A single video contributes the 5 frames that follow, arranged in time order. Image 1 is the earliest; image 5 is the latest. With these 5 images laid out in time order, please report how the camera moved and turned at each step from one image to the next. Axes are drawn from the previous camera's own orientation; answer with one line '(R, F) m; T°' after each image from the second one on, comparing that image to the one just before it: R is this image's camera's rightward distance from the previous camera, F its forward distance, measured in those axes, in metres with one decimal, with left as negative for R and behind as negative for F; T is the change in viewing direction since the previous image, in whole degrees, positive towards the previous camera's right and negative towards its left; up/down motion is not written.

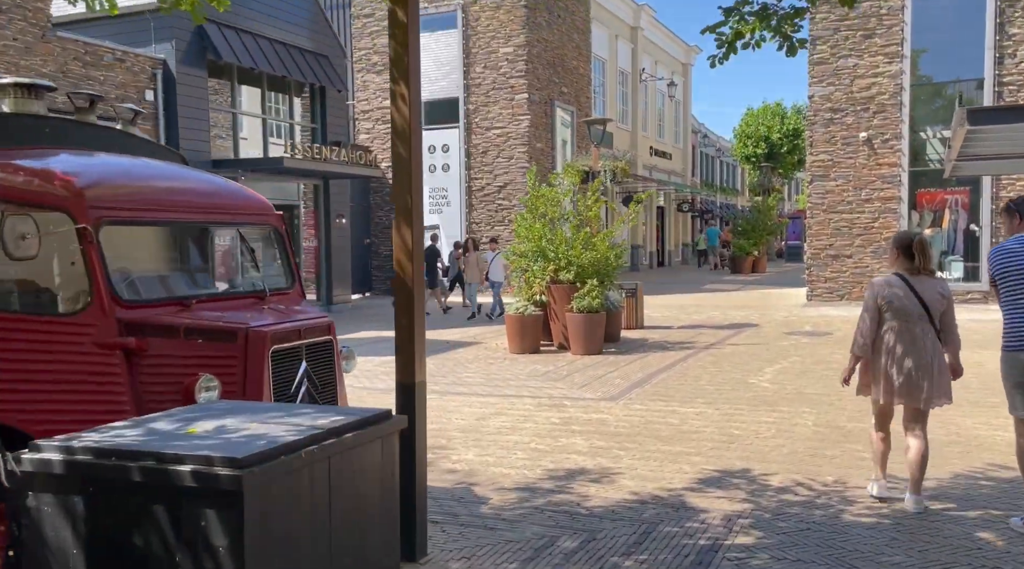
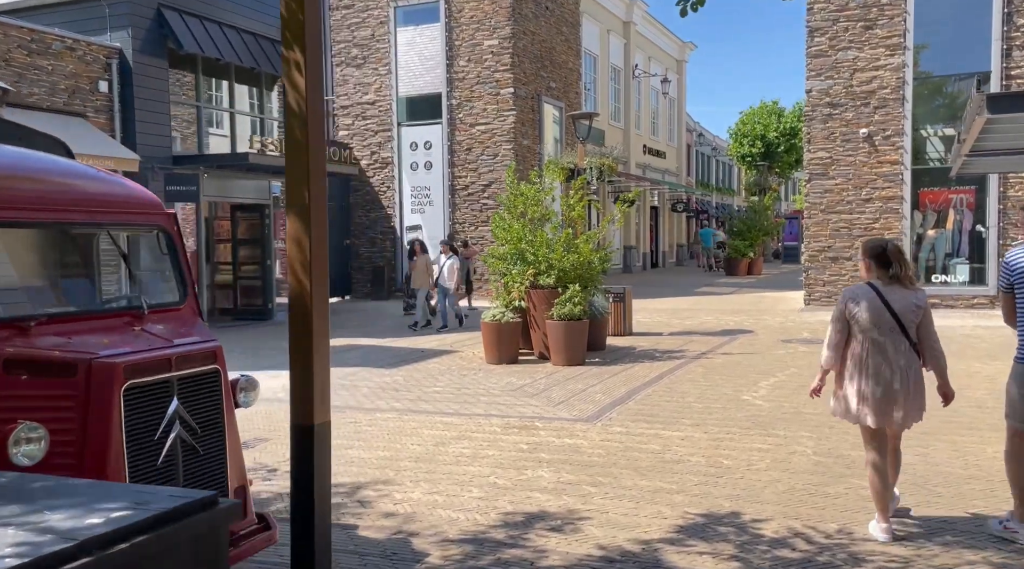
(+0.2, +0.9) m; 0°
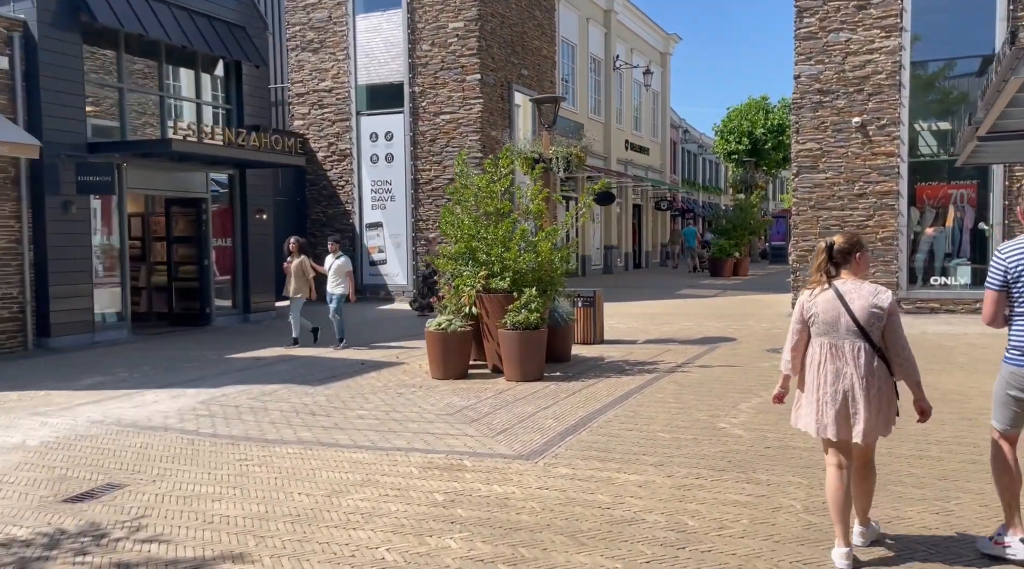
(+0.4, +1.4) m; +1°
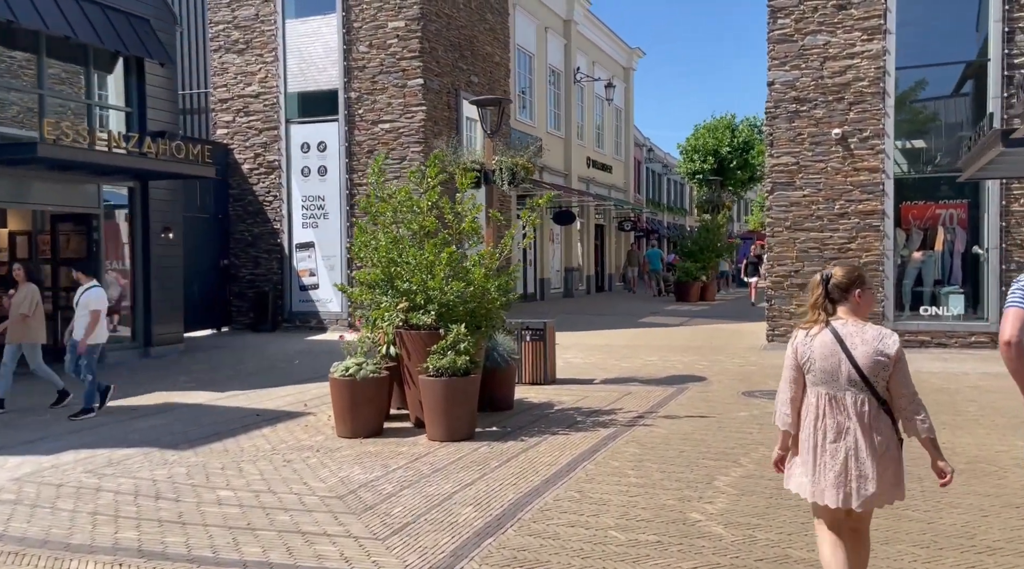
(+0.3, +1.8) m; +2°
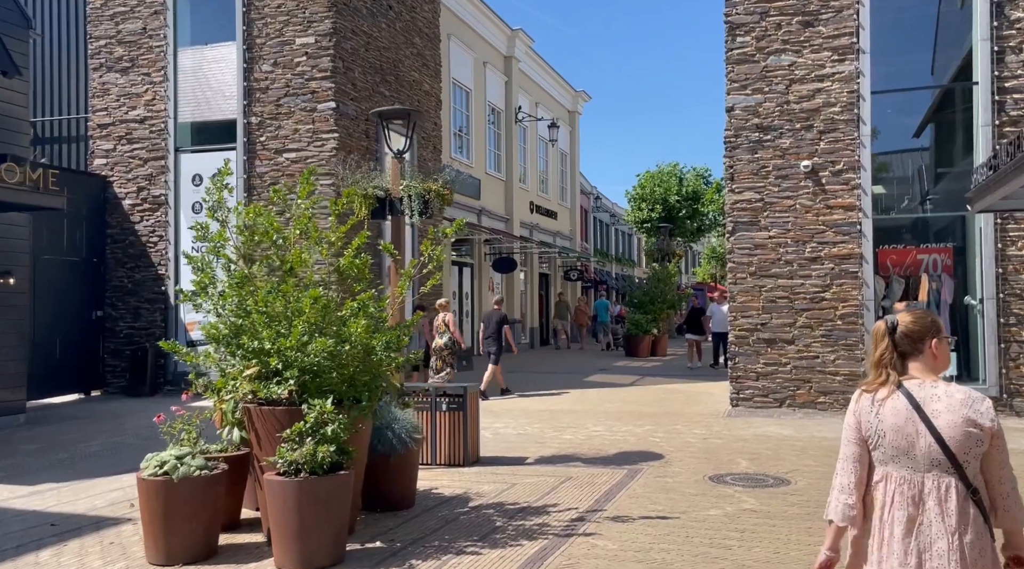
(+0.4, +2.3) m; +3°
